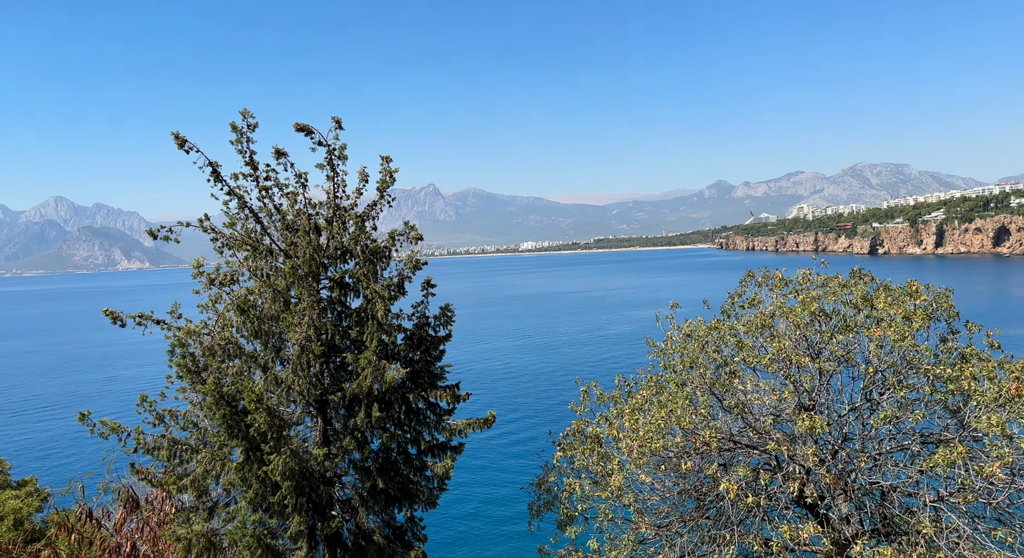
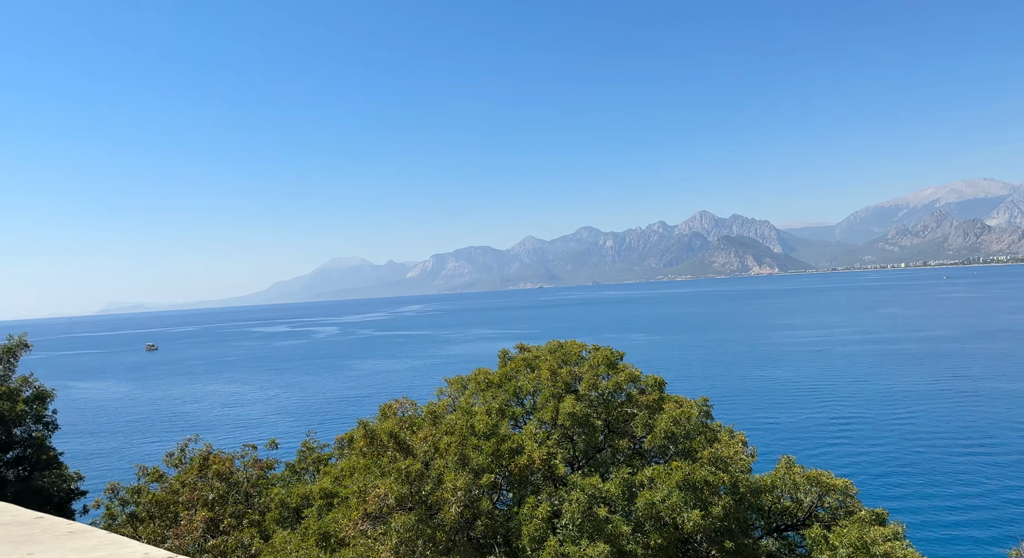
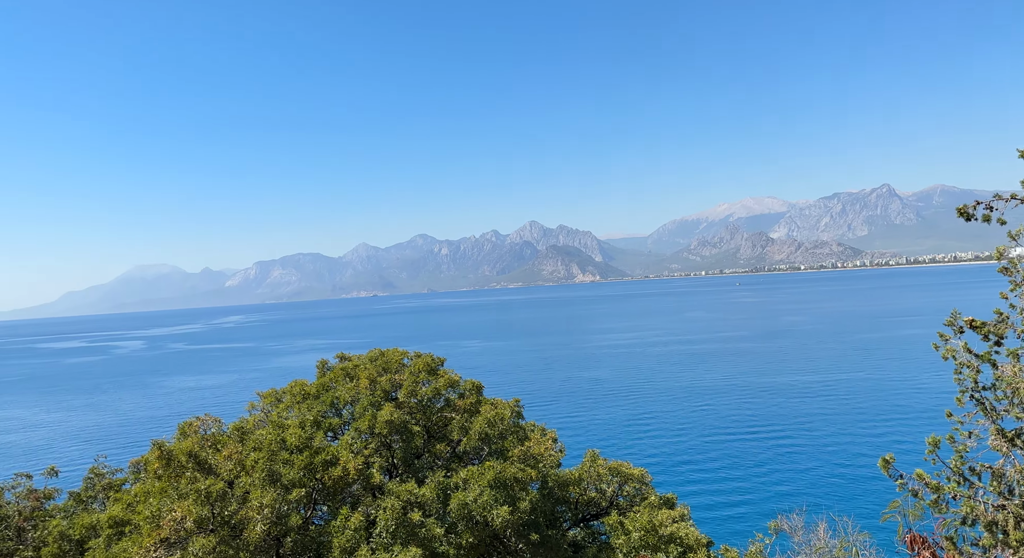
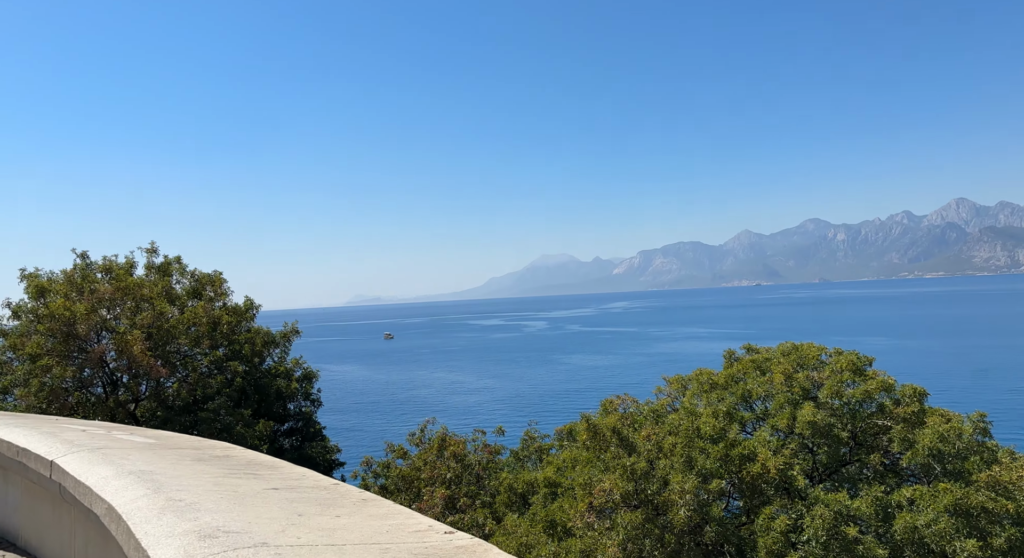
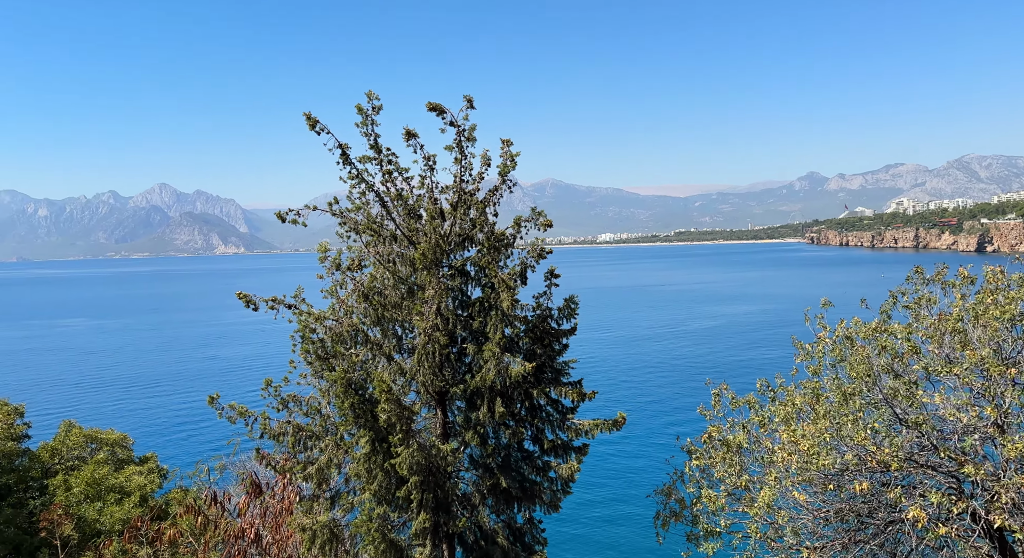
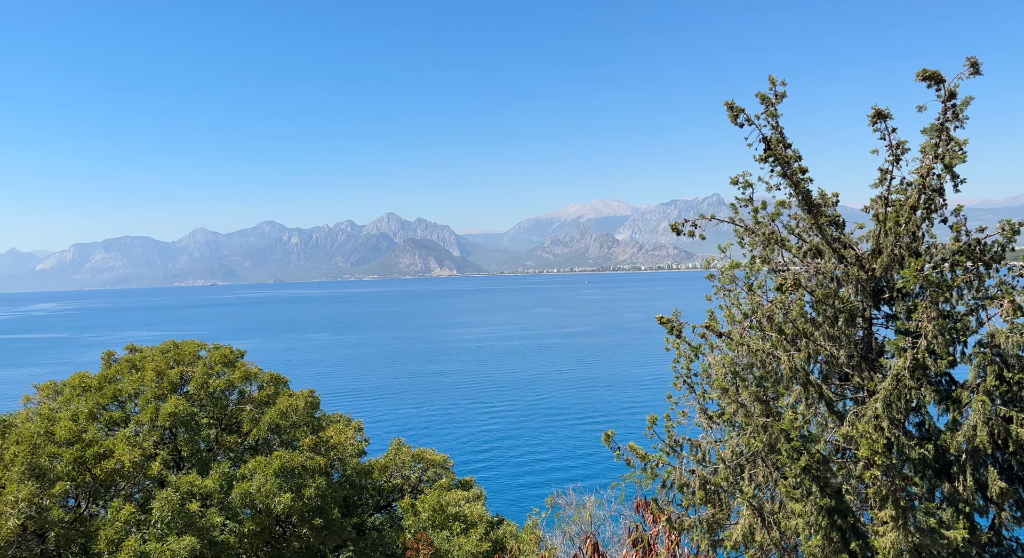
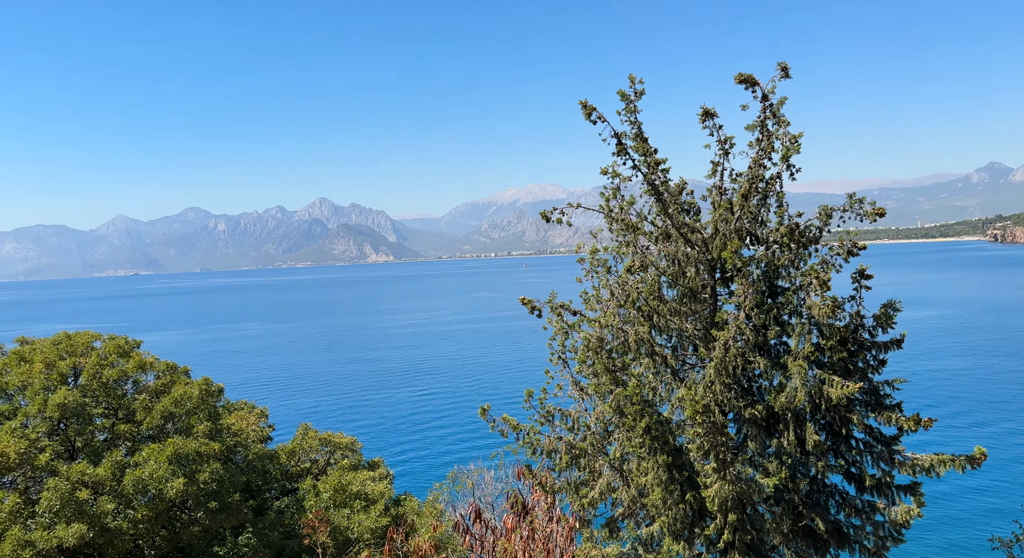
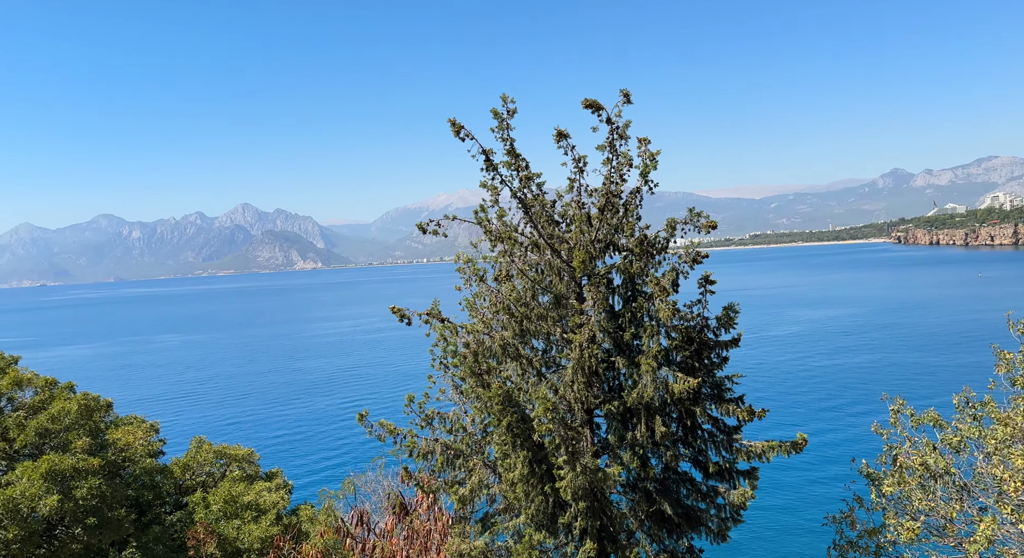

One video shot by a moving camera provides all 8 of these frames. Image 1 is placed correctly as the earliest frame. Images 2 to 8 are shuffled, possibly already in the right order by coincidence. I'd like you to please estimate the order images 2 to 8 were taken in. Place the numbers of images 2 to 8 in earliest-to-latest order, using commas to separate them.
5, 8, 7, 6, 3, 2, 4
